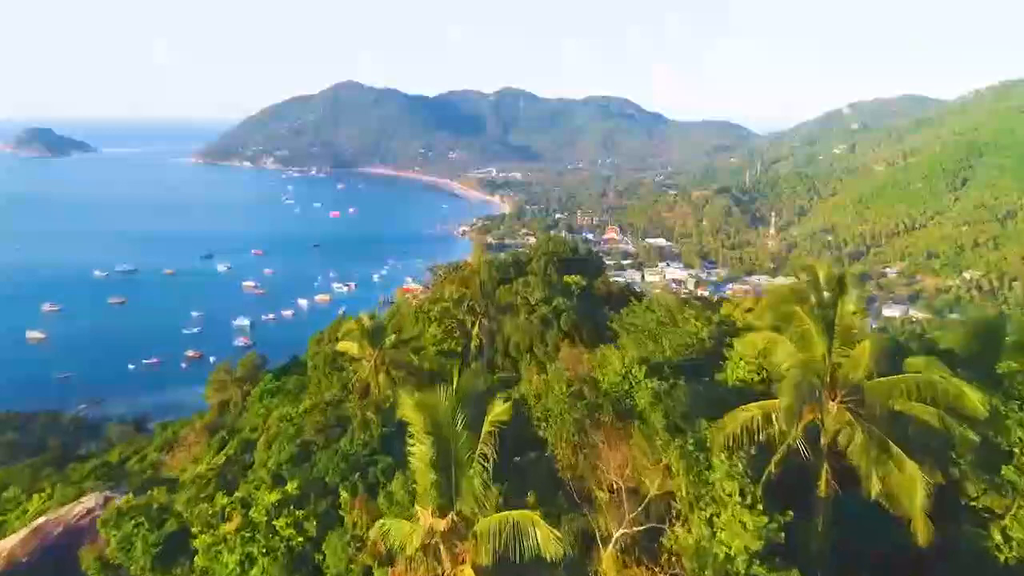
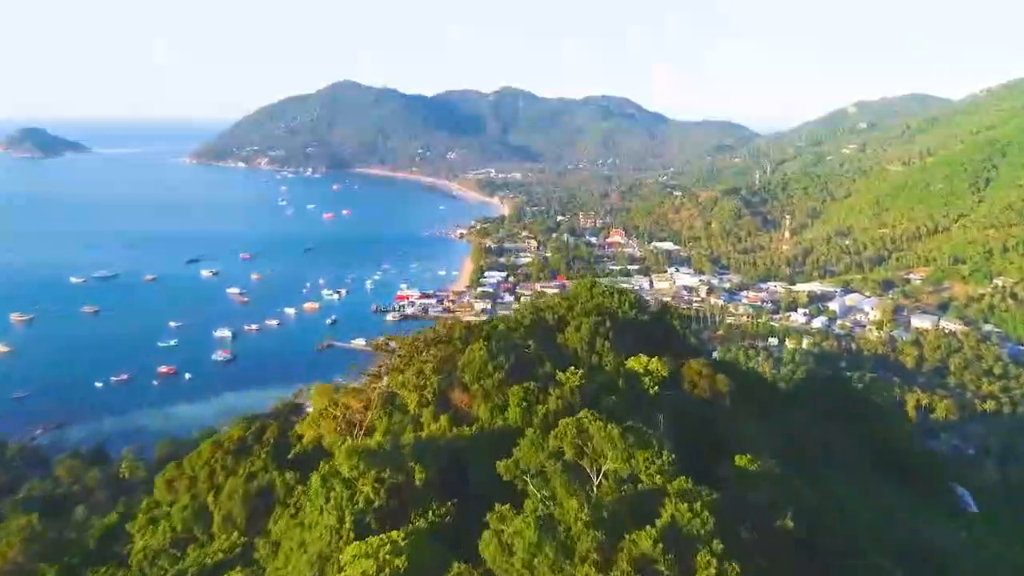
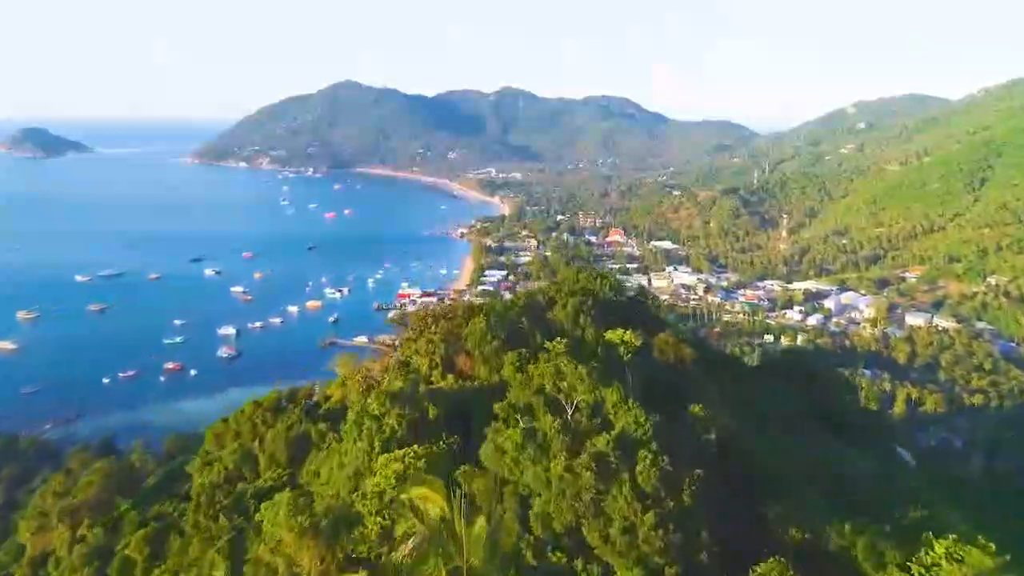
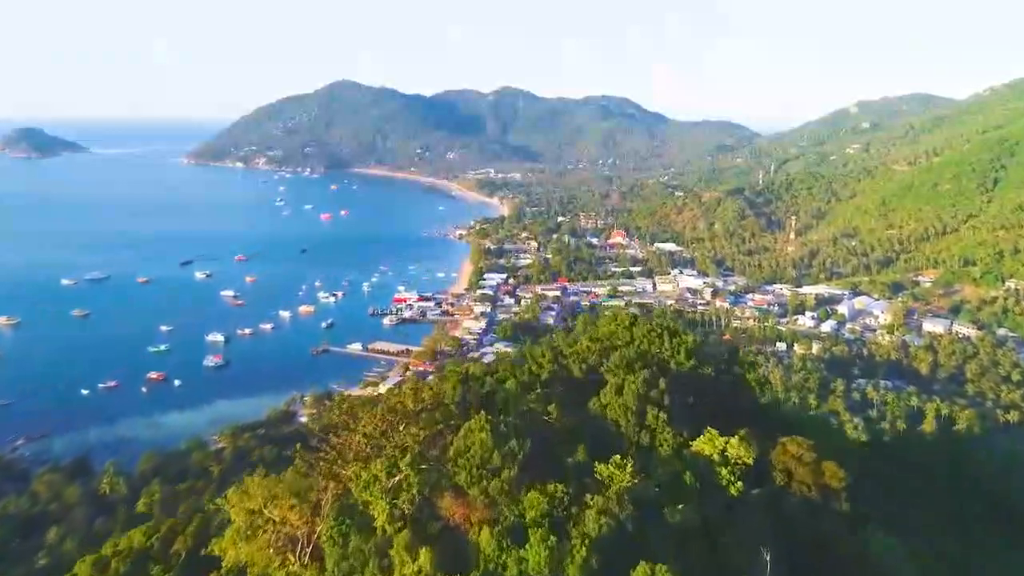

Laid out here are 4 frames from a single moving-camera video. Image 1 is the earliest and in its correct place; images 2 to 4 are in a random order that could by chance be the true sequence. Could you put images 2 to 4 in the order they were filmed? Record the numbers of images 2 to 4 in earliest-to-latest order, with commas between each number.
3, 2, 4
